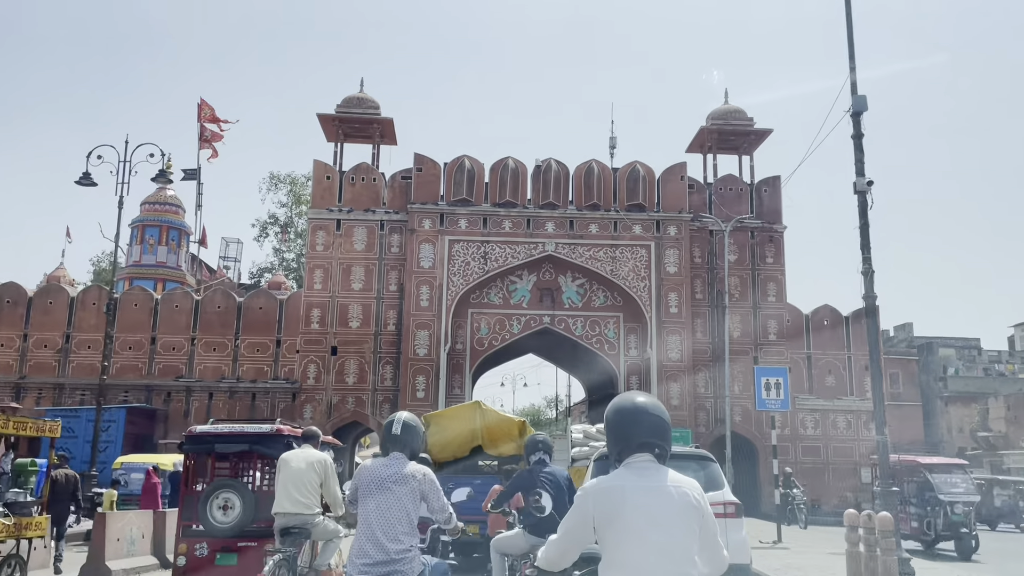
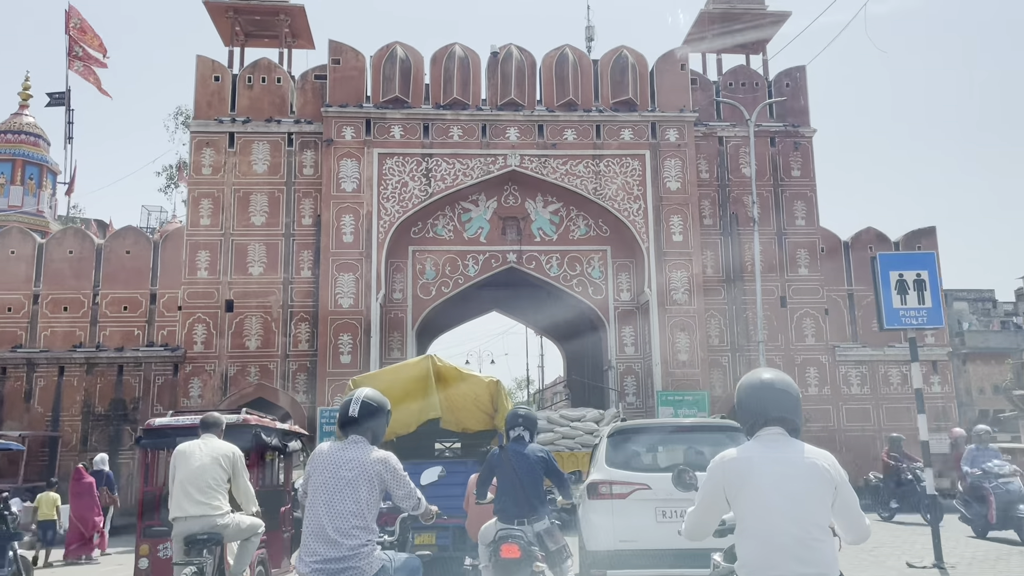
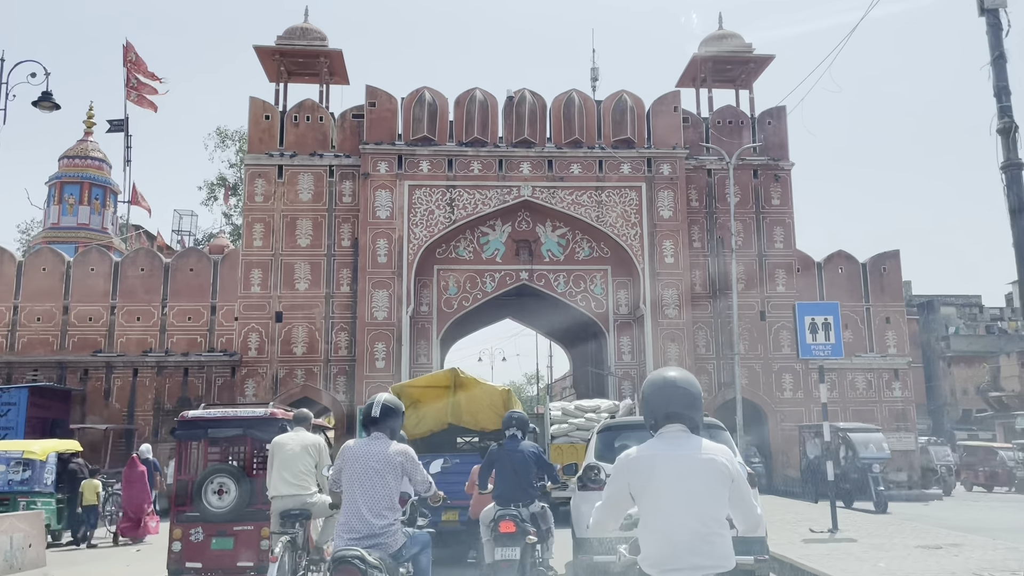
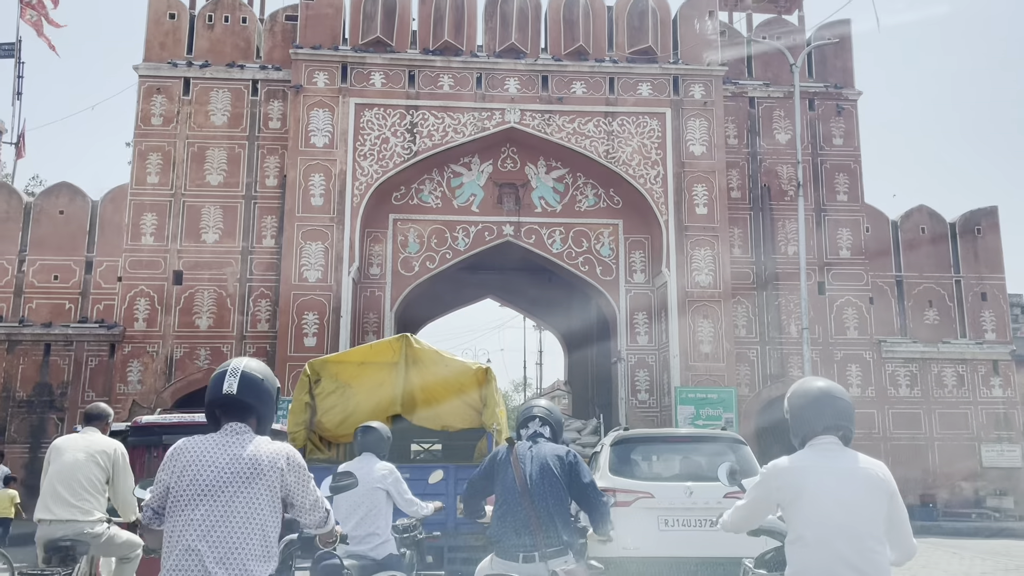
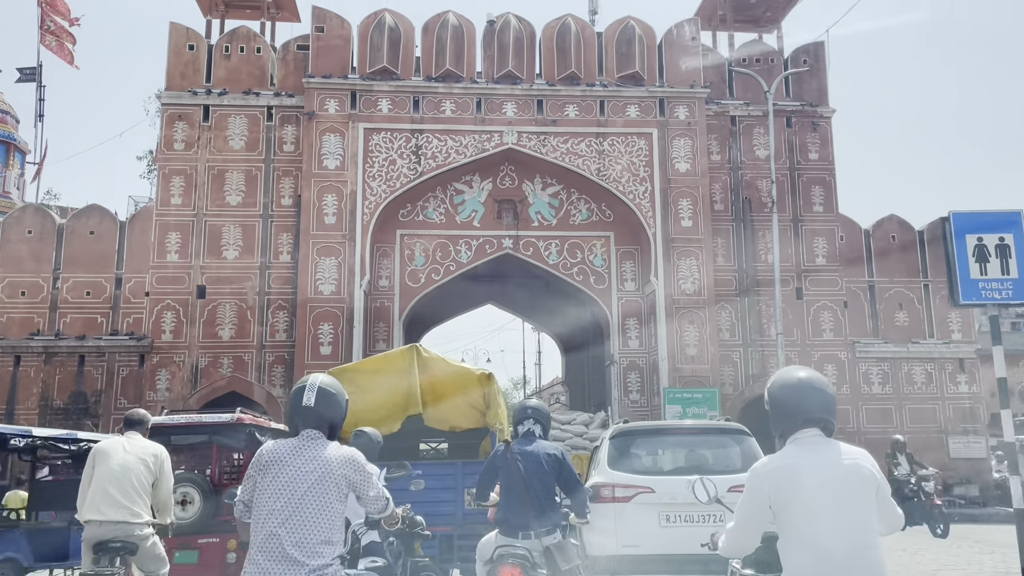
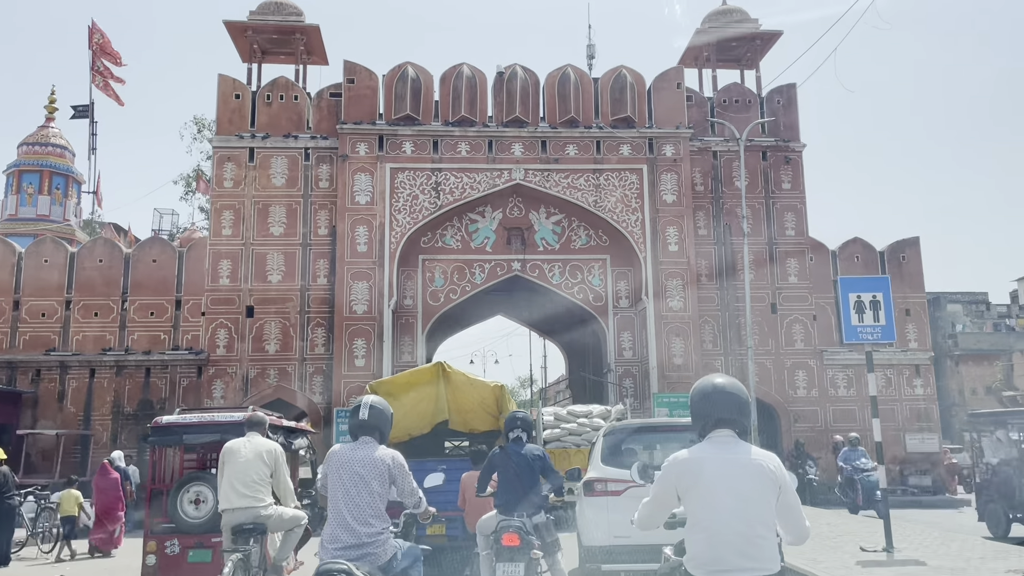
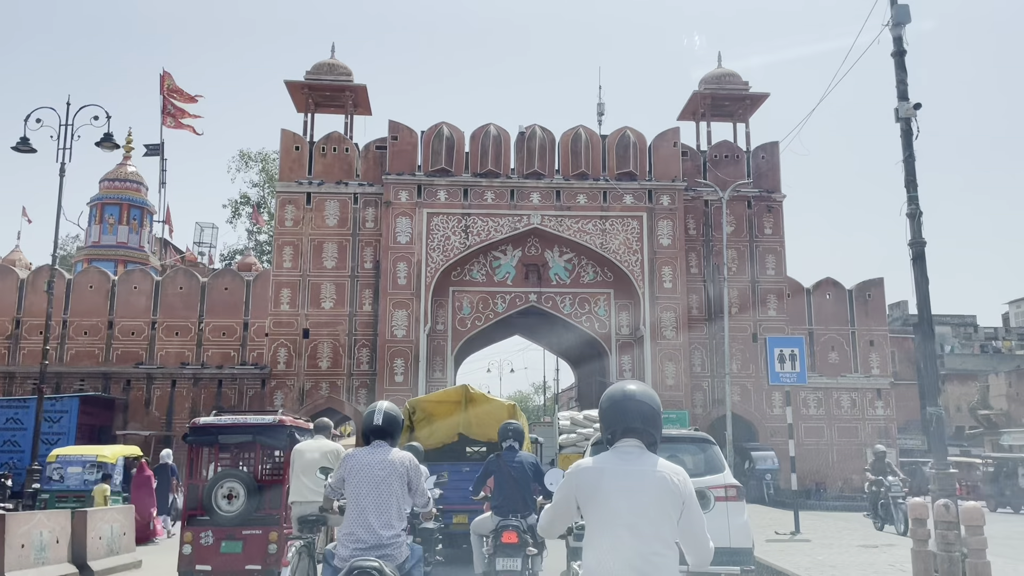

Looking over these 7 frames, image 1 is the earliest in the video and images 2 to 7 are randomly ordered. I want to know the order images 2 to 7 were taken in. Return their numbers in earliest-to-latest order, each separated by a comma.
7, 3, 6, 2, 5, 4
